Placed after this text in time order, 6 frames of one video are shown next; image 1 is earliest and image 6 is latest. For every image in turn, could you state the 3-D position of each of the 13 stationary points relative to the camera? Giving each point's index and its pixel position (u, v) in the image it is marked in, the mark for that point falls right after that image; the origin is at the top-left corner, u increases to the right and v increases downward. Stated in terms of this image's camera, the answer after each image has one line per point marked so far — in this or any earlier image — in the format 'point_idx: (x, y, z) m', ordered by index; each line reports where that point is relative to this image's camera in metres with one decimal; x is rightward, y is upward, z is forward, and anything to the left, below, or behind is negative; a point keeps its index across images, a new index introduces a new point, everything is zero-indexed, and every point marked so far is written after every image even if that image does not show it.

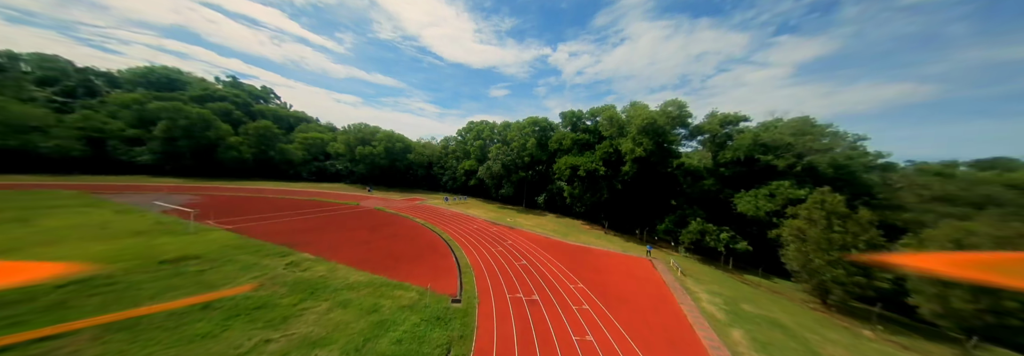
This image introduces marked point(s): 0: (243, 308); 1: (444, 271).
0: (-8.6, -4.3, +7.7) m
1: (-3.5, -4.7, +12.2) m
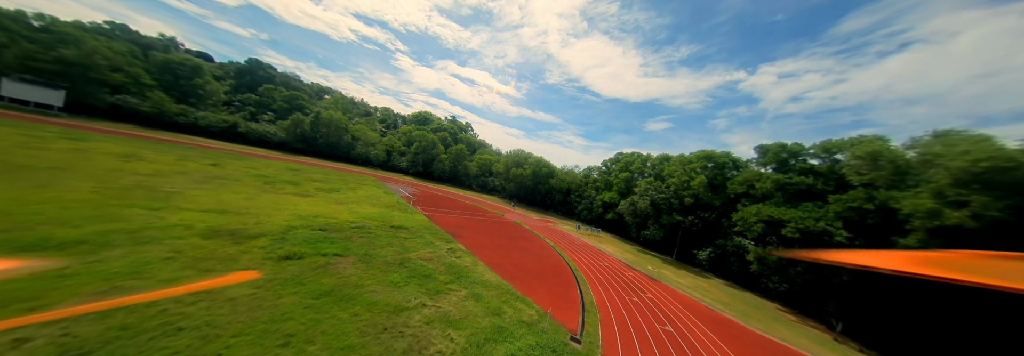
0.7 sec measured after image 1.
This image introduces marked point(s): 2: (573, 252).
0: (-3.9, -3.9, +9.9) m
1: (+2.6, -5.7, +10.9) m
2: (+5.1, -6.2, +19.8) m
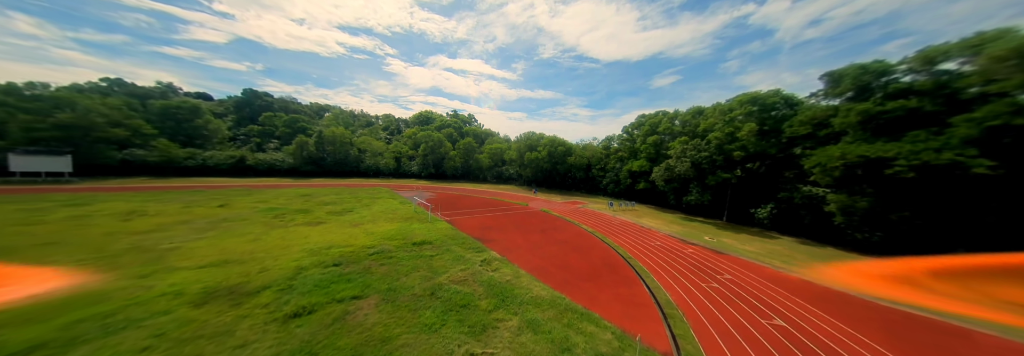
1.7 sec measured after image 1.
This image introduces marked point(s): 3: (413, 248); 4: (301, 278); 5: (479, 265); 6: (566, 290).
0: (-2.0, -4.2, +8.1) m
1: (+4.8, -4.8, +8.9) m
2: (+7.7, -4.3, +17.6) m
3: (-5.2, -3.7, +12.6) m
4: (-8.0, -3.8, +9.0) m
5: (-1.5, -4.0, +11.1) m
6: (+2.2, -4.5, +9.6) m
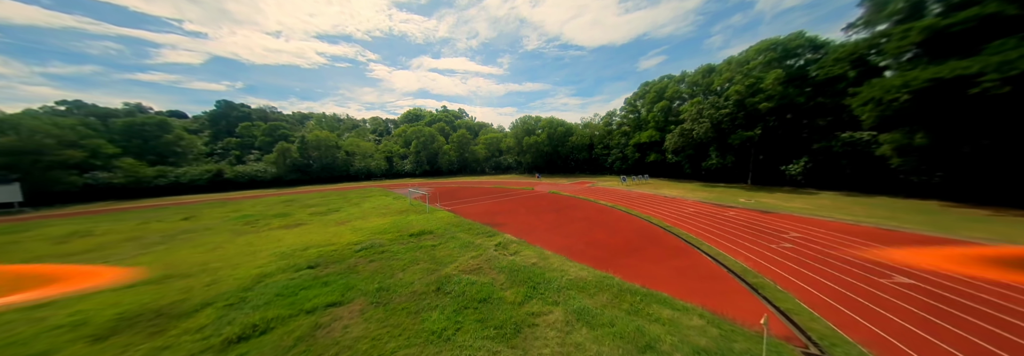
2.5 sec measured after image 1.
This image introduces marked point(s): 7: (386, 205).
0: (-1.1, -2.9, +6.0) m
1: (+5.7, -2.8, +6.8) m
2: (+8.4, -1.9, +15.6) m
3: (-4.4, -2.7, +10.4) m
4: (-7.1, -3.1, +6.7) m
5: (-0.7, -2.7, +8.9) m
6: (+3.1, -2.8, +7.5) m
7: (-9.8, -2.1, +18.4) m
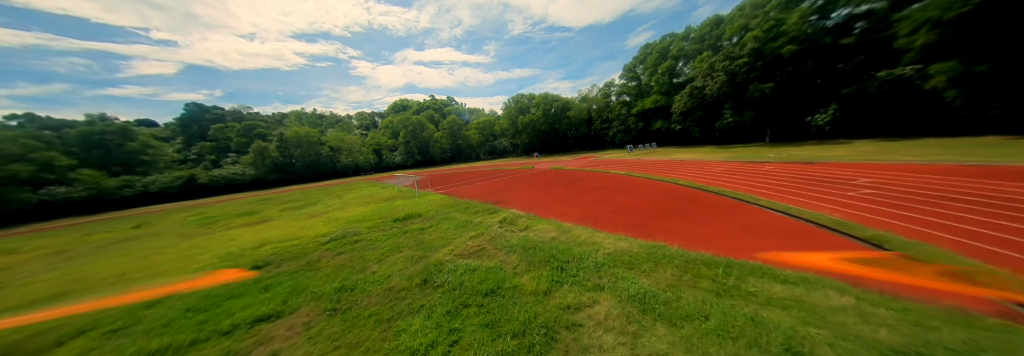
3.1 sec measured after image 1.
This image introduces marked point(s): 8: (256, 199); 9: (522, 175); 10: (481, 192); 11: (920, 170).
0: (-0.7, -1.9, +4.1) m
1: (+6.0, -1.2, +5.0) m
2: (+8.5, +0.3, +13.8) m
3: (-4.2, -1.7, +8.4) m
4: (-6.8, -2.4, +4.7) m
5: (-0.4, -1.4, +7.0) m
6: (+3.4, -1.4, +5.6) m
7: (-9.7, -1.1, +16.4) m
8: (-21.2, -1.8, +19.6) m
9: (+0.7, +0.2, +19.1) m
10: (-2.0, -0.9, +14.4) m
11: (+13.8, +0.3, +8.0) m
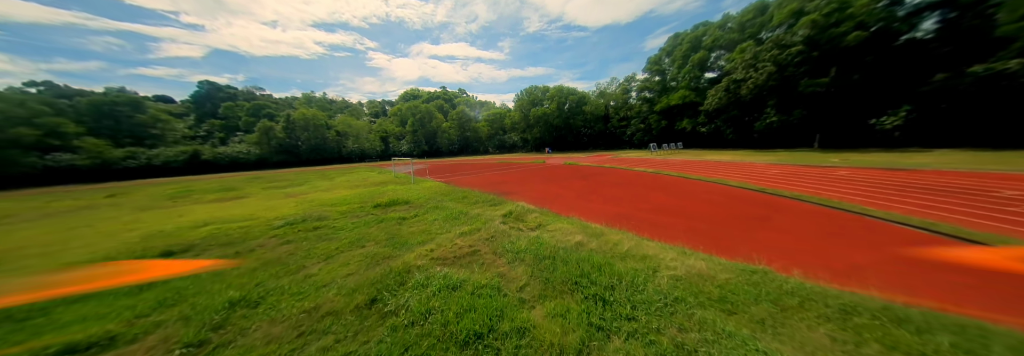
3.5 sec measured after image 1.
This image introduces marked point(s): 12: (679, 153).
0: (-0.7, -1.4, +2.3) m
1: (+6.1, -1.1, +3.0) m
2: (+9.0, +0.3, +11.7) m
3: (-4.0, -0.9, +6.8) m
4: (-6.7, -1.6, +3.2) m
5: (-0.3, -1.0, +5.3) m
6: (+3.5, -1.1, +3.7) m
7: (-9.2, 0.0, +14.9) m
8: (-20.6, 0.0, +18.5) m
9: (+1.3, +0.6, +17.2) m
10: (-1.5, -0.2, +12.6) m
11: (+14.1, -0.1, +5.8) m
12: (+13.4, +2.0, +18.9) m
